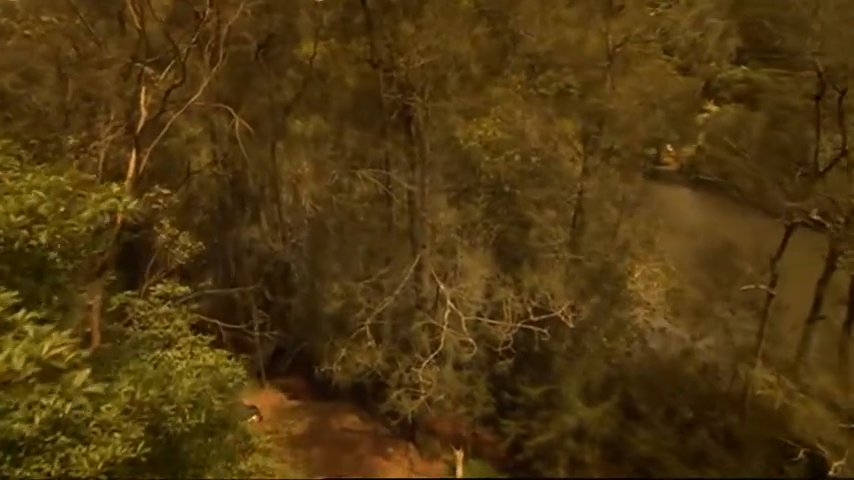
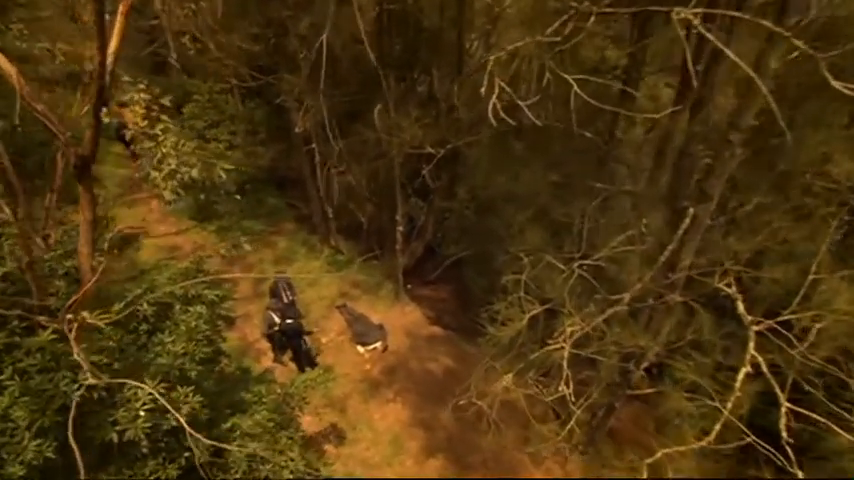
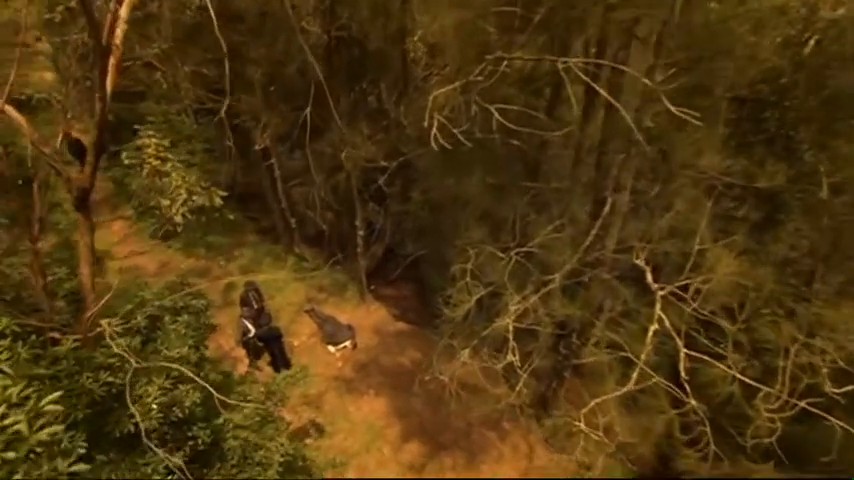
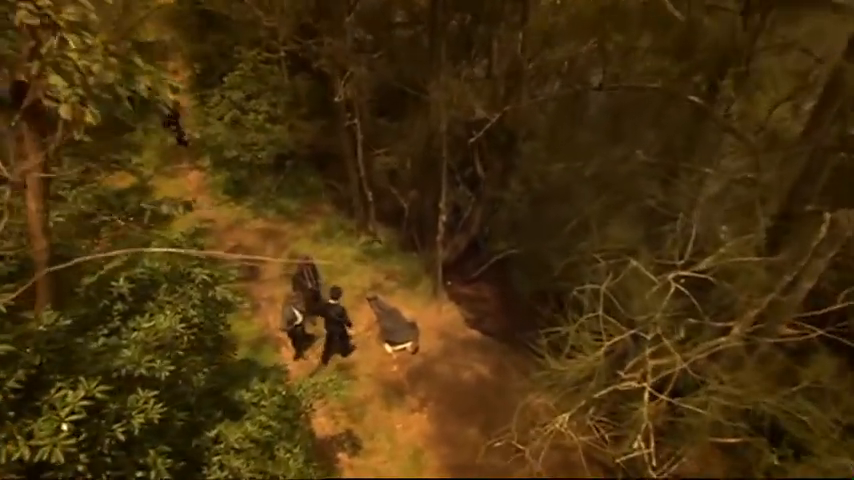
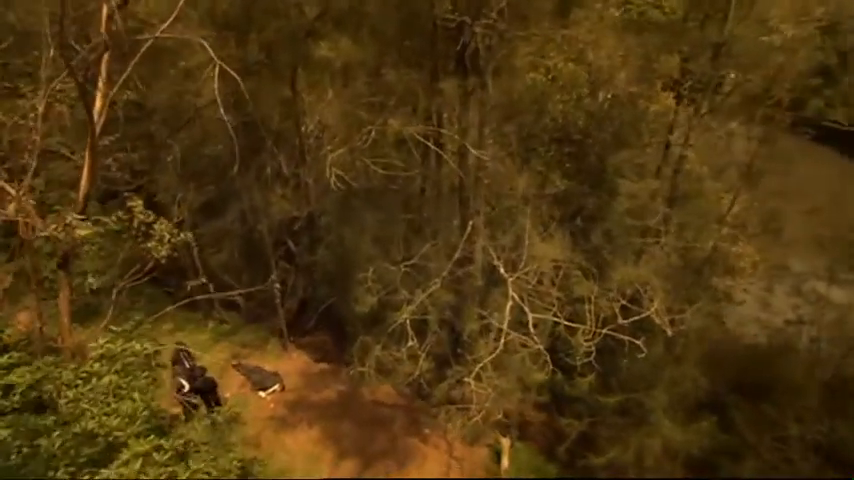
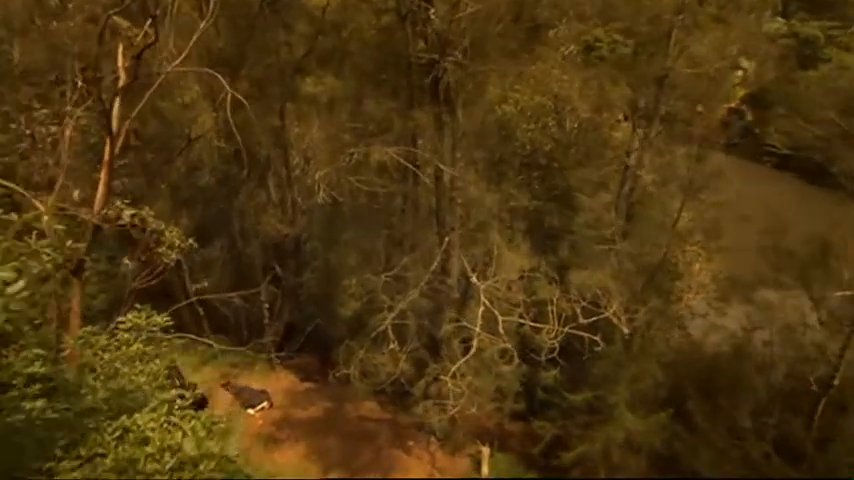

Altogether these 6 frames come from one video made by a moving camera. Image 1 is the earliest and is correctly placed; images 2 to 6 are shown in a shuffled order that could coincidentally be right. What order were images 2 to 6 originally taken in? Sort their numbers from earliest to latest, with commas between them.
6, 5, 3, 2, 4
